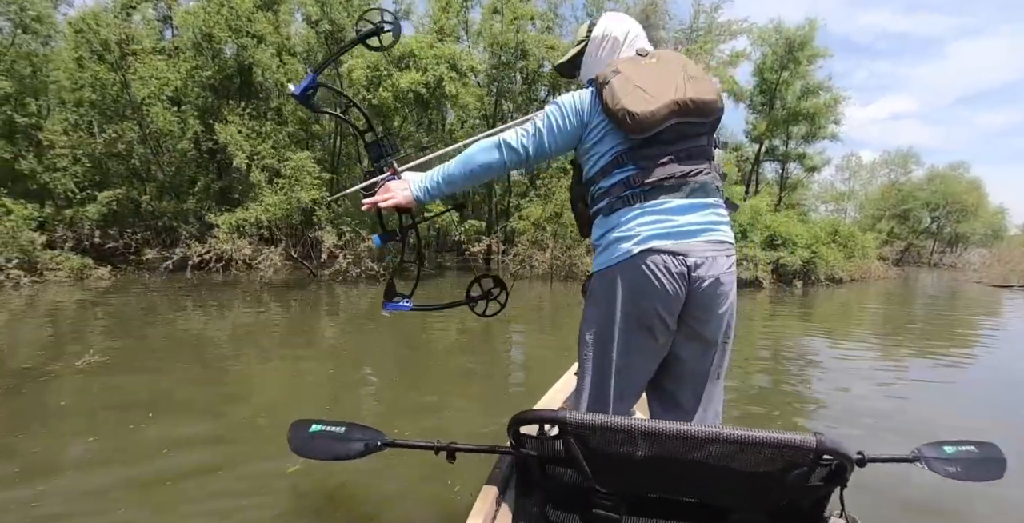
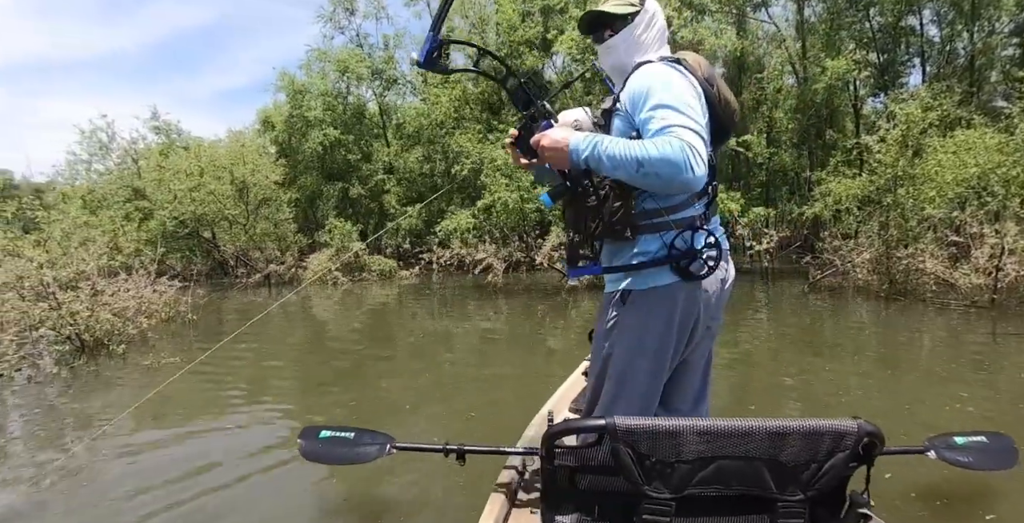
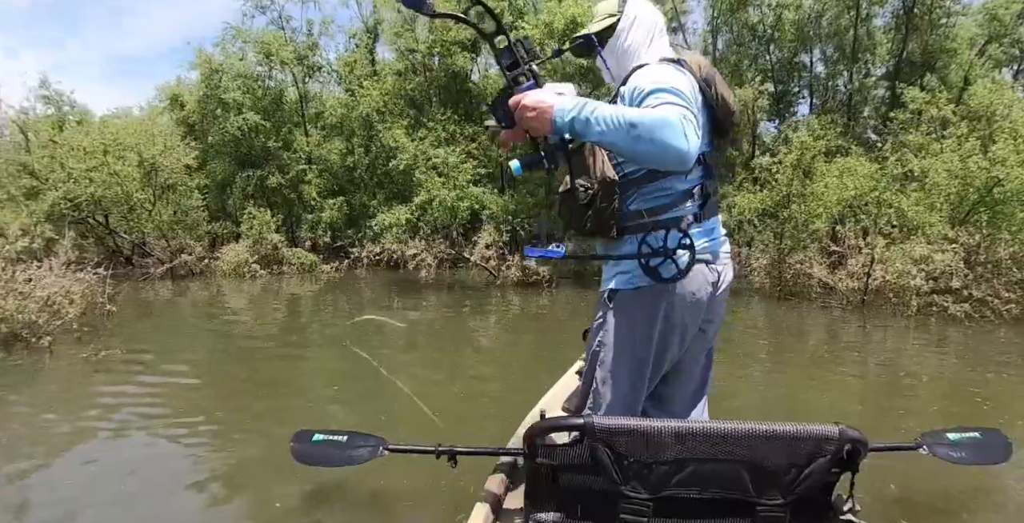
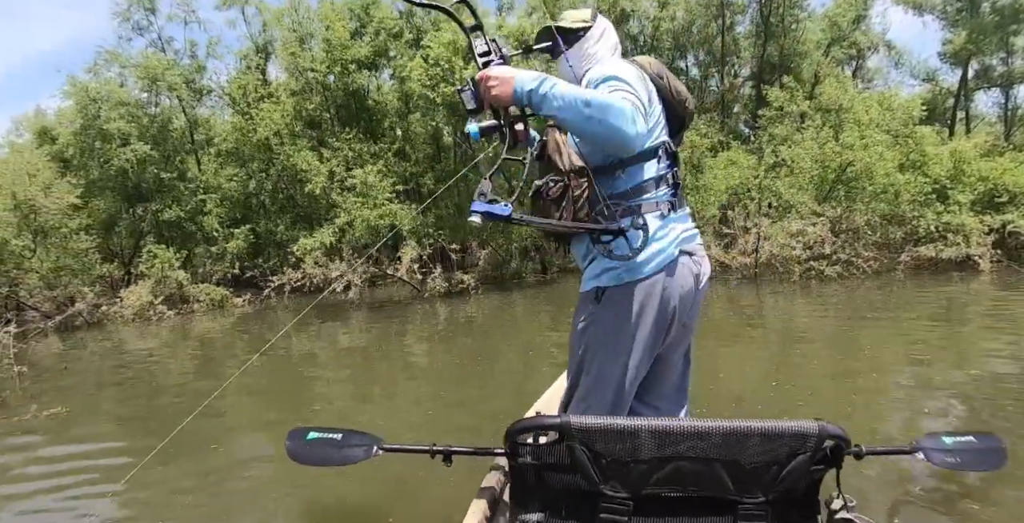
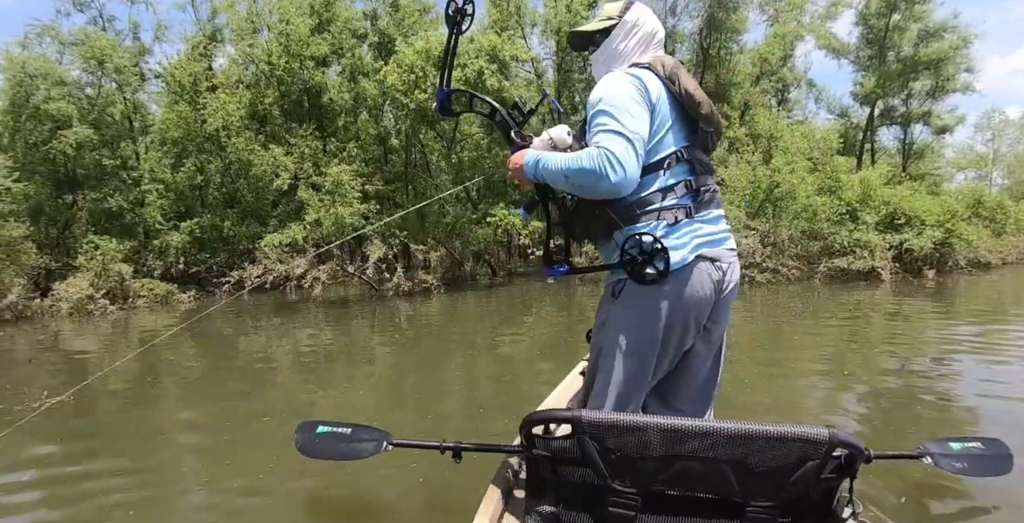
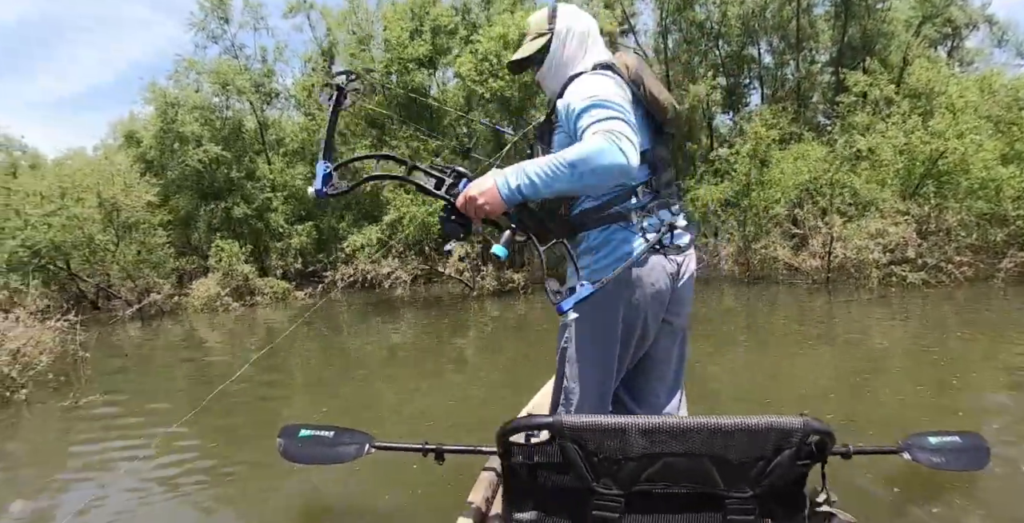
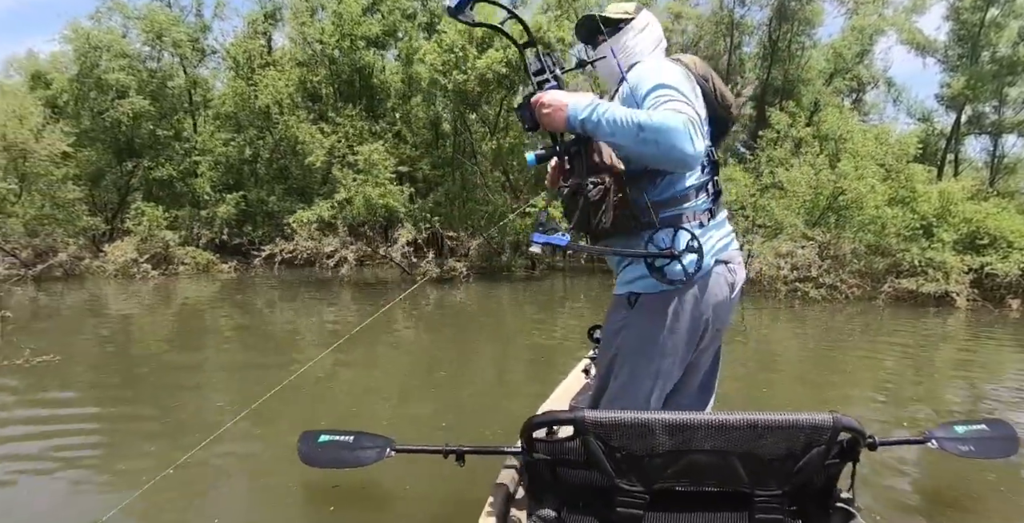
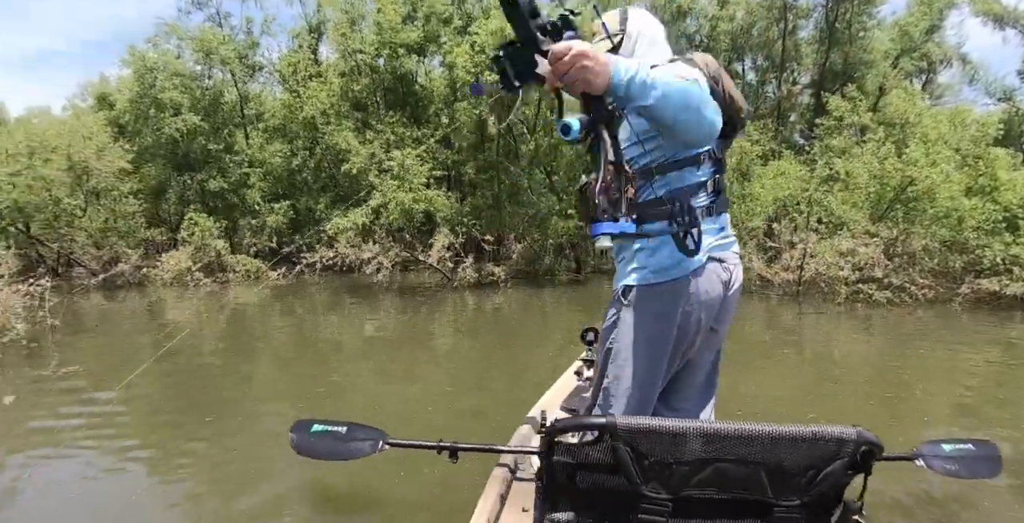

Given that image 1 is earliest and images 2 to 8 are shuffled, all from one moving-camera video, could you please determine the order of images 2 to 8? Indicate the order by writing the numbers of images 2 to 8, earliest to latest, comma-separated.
5, 7, 4, 8, 6, 3, 2
